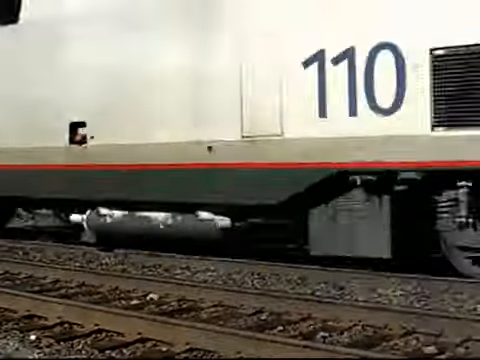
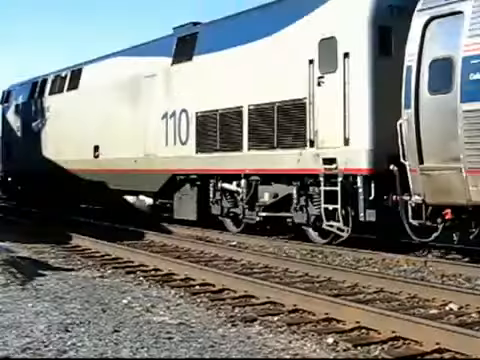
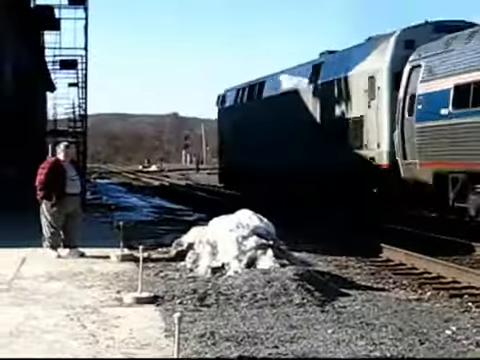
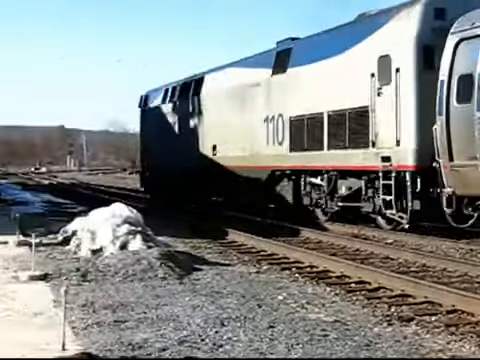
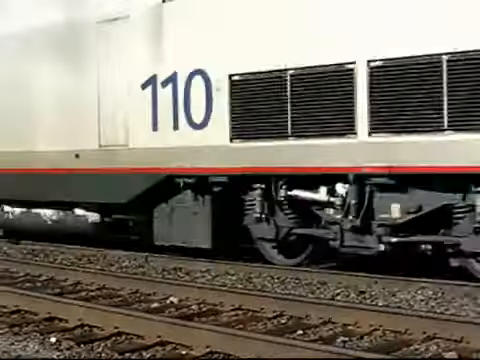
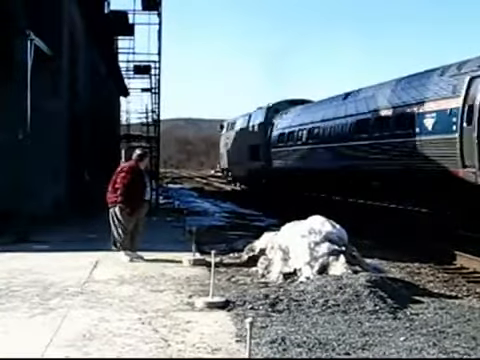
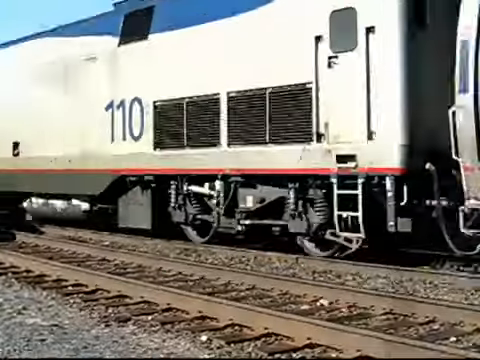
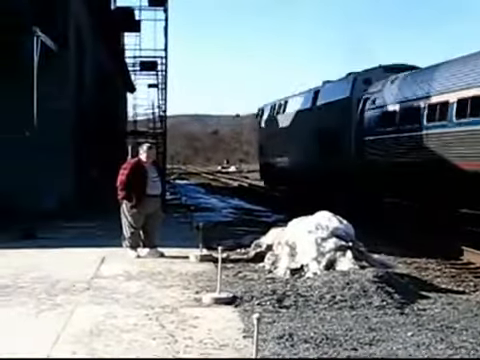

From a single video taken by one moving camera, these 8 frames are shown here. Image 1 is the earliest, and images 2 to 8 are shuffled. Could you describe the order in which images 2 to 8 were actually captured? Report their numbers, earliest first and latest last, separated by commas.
5, 7, 2, 4, 3, 8, 6
